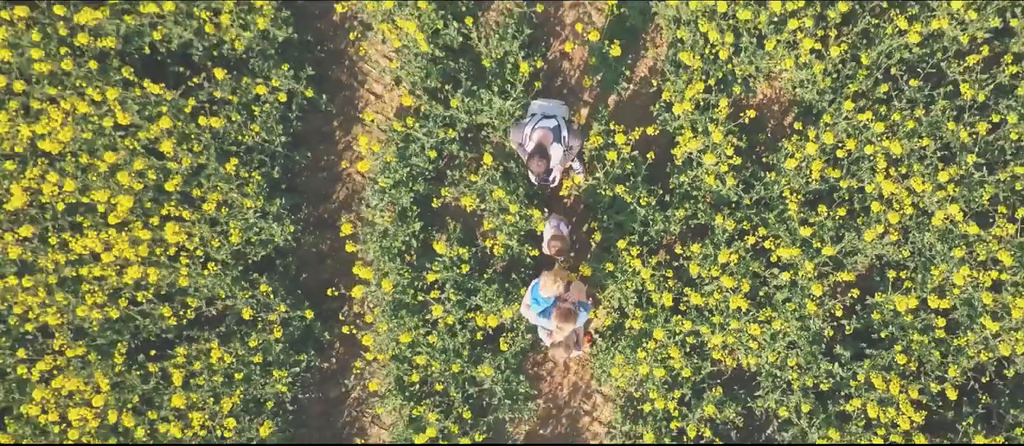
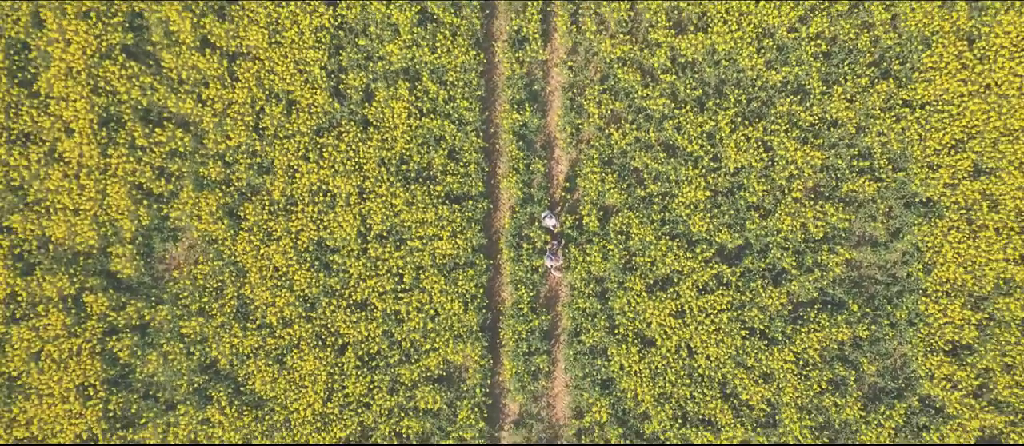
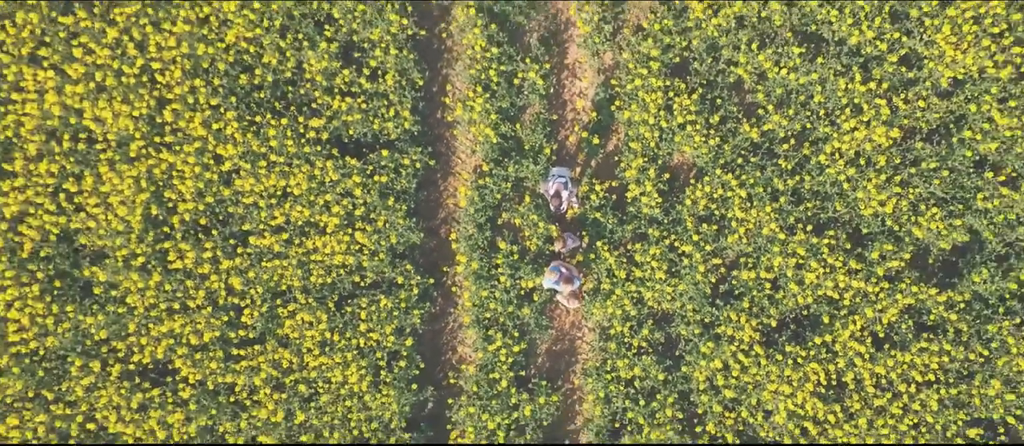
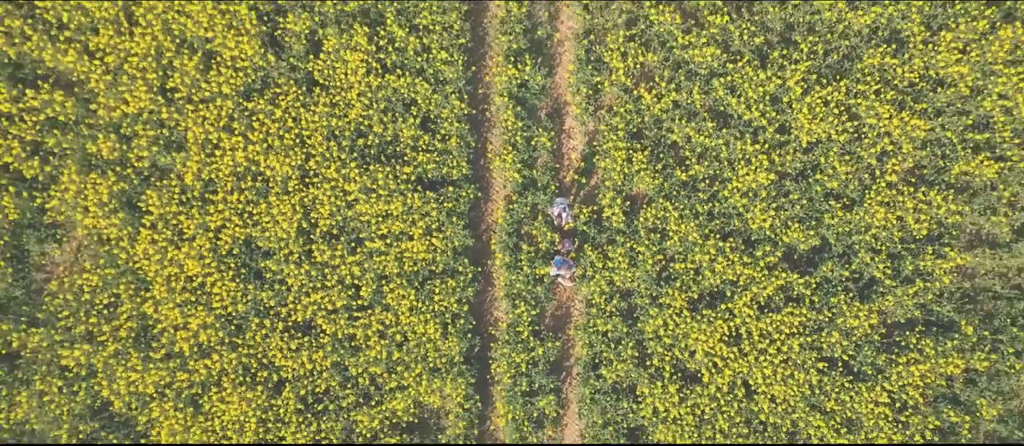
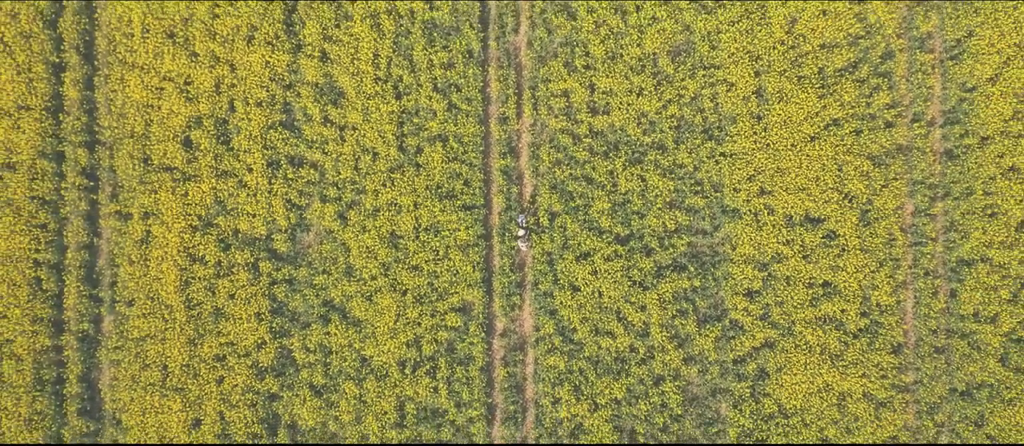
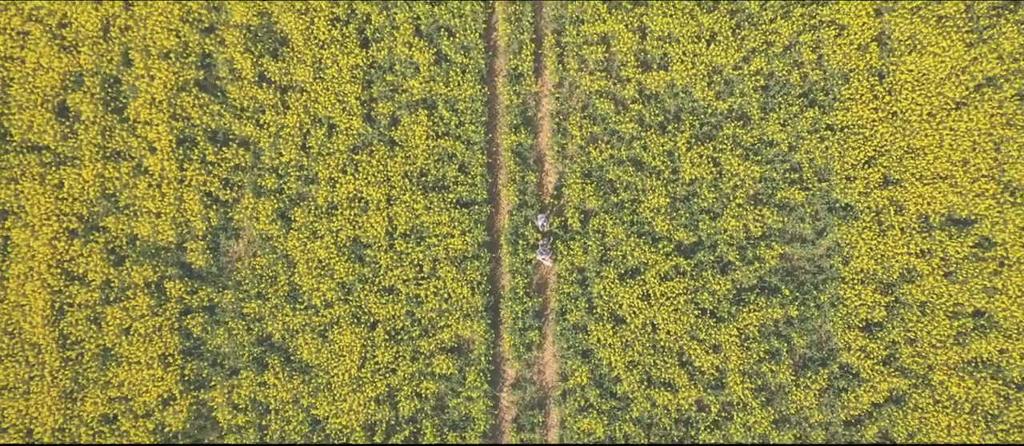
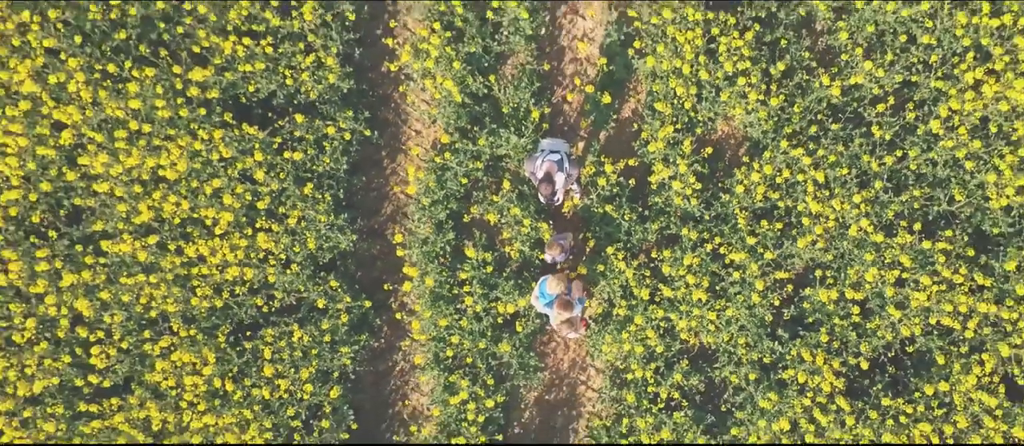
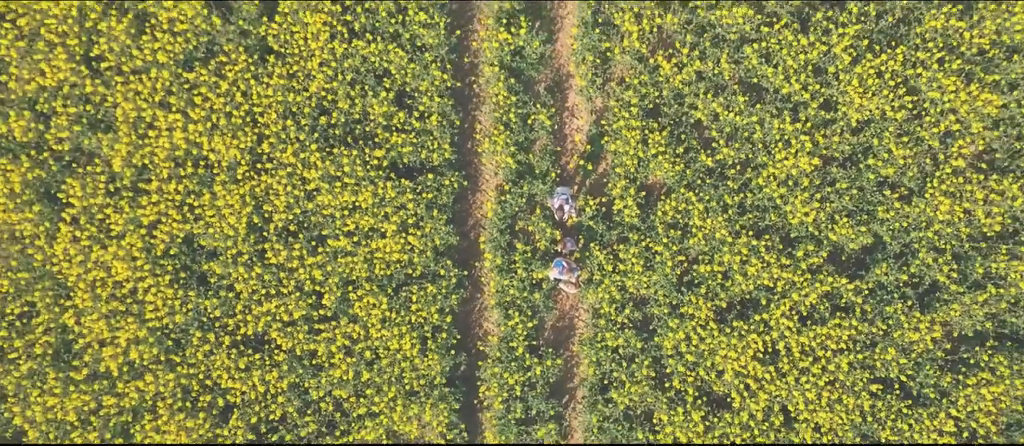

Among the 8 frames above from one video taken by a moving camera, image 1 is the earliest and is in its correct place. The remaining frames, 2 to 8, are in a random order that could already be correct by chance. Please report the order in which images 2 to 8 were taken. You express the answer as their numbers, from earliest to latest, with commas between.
7, 3, 8, 4, 2, 6, 5
